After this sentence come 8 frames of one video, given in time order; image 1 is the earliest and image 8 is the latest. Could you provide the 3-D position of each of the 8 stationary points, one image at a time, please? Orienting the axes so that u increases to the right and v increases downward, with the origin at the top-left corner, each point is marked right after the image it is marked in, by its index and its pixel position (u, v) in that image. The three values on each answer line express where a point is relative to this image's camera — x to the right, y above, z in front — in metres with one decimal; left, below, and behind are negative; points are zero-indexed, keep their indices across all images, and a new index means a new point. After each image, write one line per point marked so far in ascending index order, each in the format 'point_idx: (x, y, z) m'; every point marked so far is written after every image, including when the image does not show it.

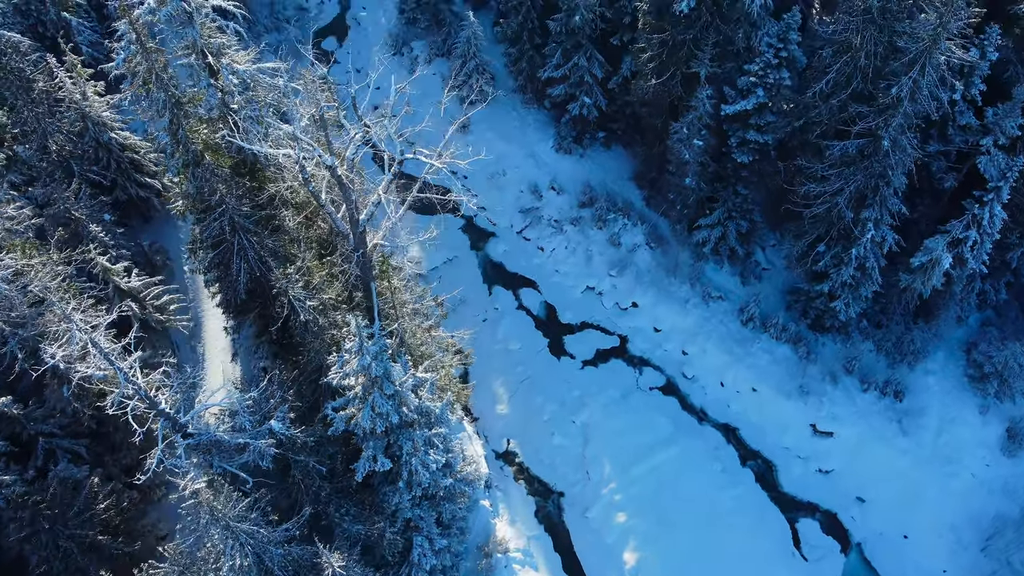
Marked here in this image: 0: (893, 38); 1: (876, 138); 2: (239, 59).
0: (+8.7, +5.7, +18.4) m
1: (+8.8, +3.7, +19.6) m
2: (-5.9, +4.9, +17.4) m
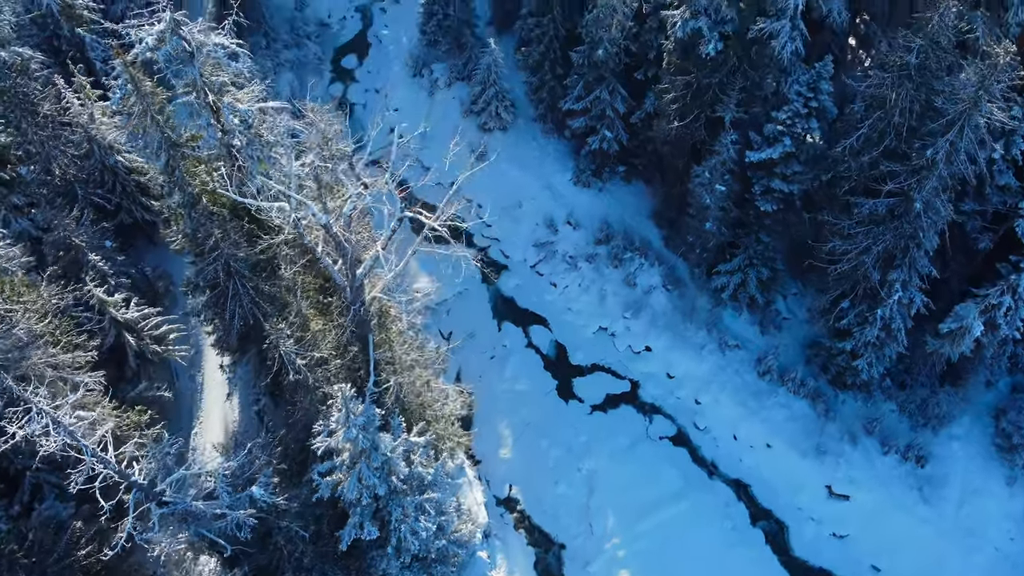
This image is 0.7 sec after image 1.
0: (+9.0, +4.1, +17.4) m
1: (+9.1, +2.1, +18.6) m
2: (-5.6, +3.9, +16.8) m
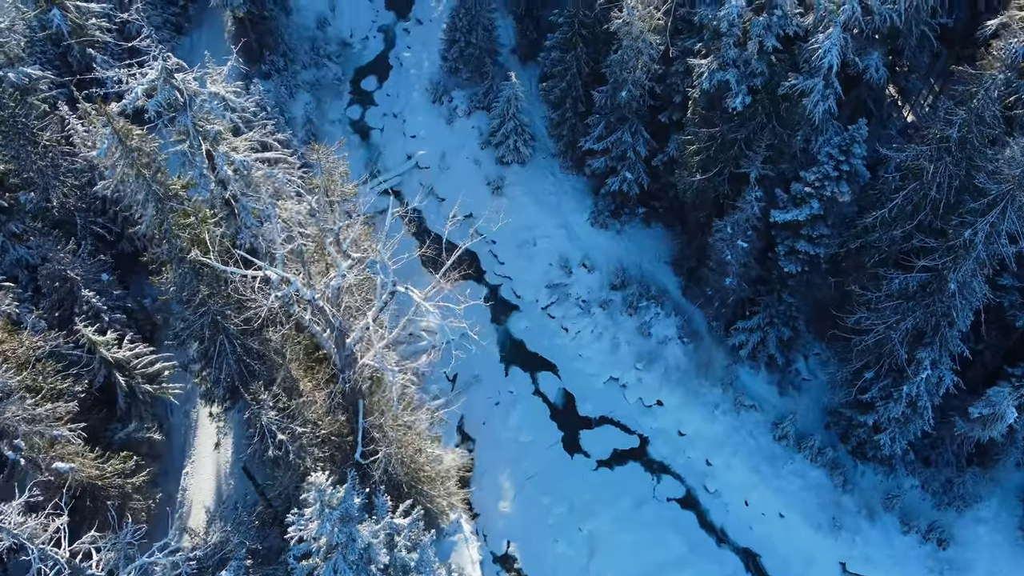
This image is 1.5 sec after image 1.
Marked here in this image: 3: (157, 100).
0: (+9.2, +2.3, +16.2) m
1: (+9.2, +0.3, +17.4) m
2: (-5.4, +2.8, +16.0) m
3: (-6.2, +3.3, +14.2) m
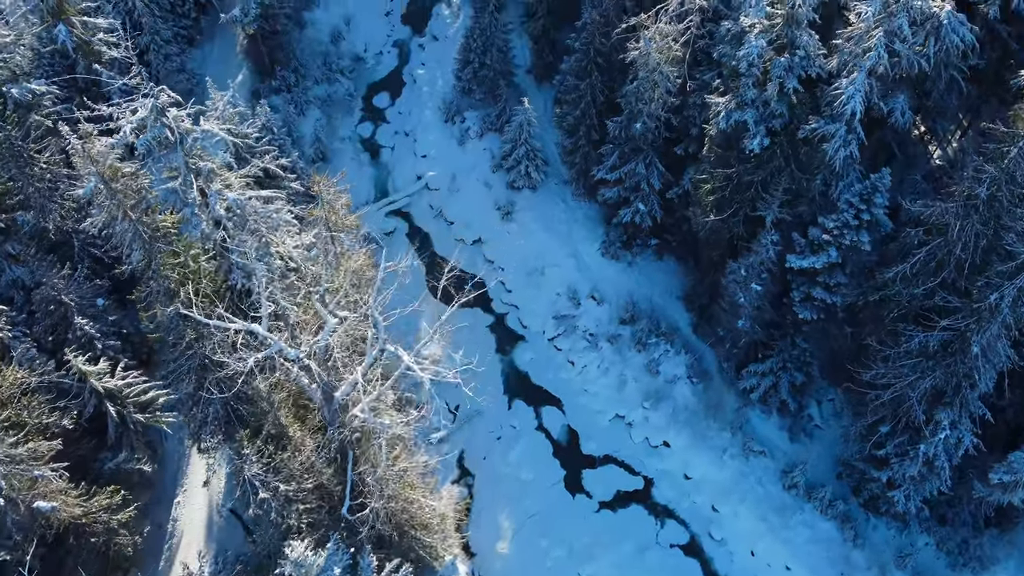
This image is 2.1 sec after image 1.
0: (+9.2, +1.1, +15.3) m
1: (+9.2, -1.0, +16.5) m
2: (-5.3, +2.0, +15.5) m
3: (-6.2, +2.5, +13.7) m
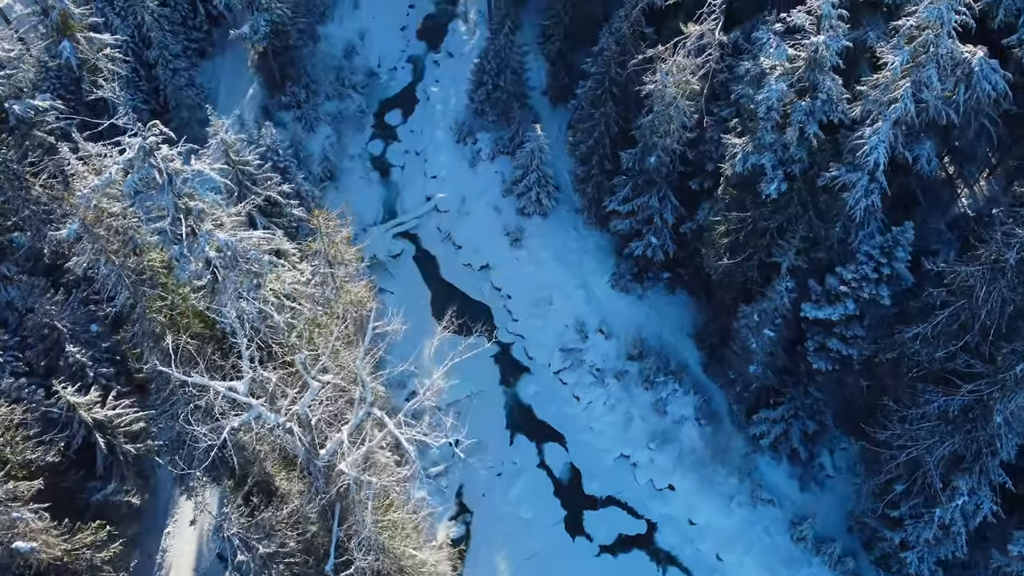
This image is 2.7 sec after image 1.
0: (+9.2, -0.2, +14.5) m
1: (+9.2, -2.2, +15.7) m
2: (-5.3, +1.2, +14.9) m
3: (-6.2, +1.7, +13.1) m
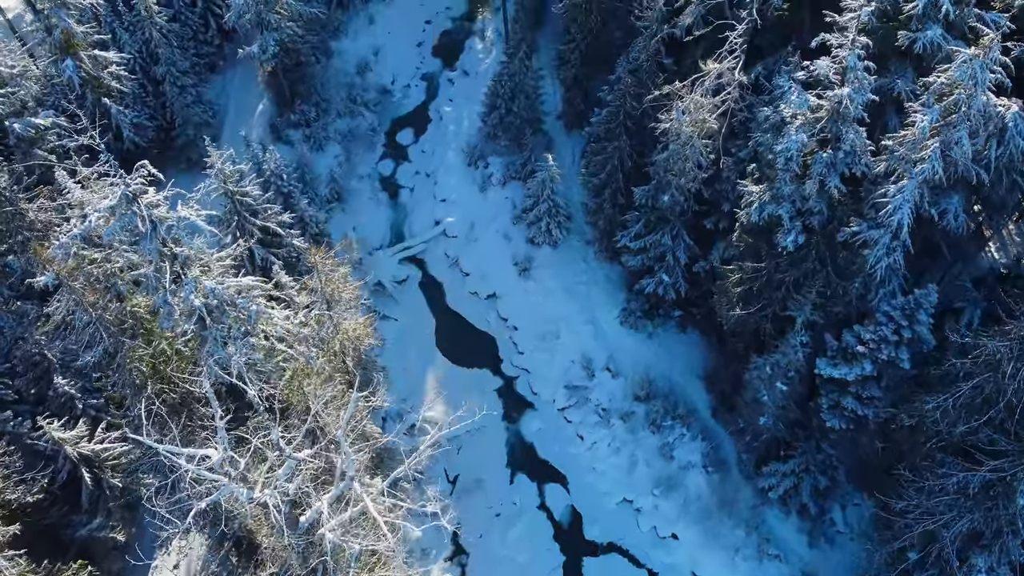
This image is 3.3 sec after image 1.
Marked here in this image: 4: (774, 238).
0: (+9.2, -1.5, +13.6) m
1: (+9.1, -3.5, +14.8) m
2: (-5.3, +0.4, +14.3) m
3: (-6.2, +0.9, +12.6) m
4: (+5.7, +1.1, +17.5) m
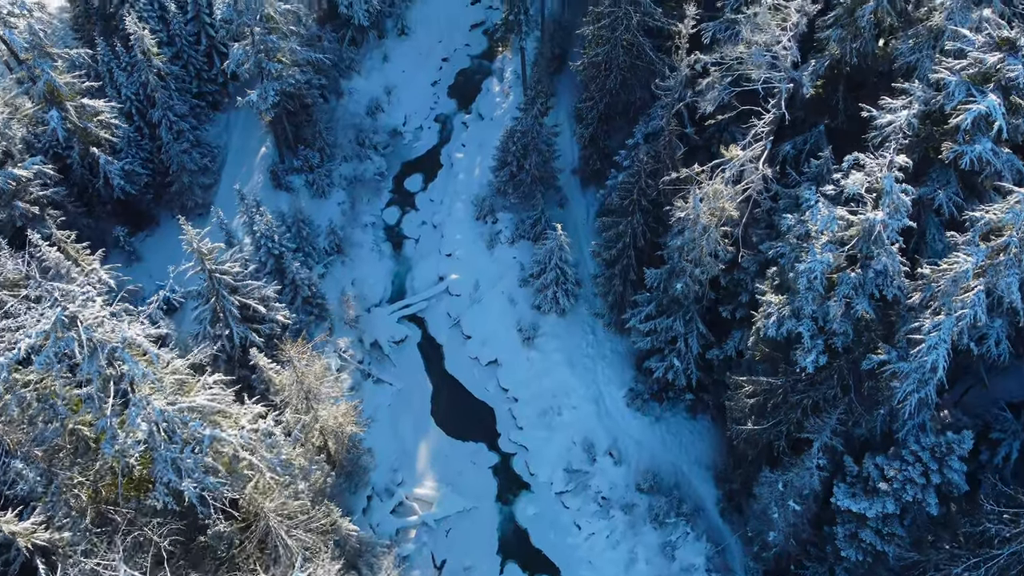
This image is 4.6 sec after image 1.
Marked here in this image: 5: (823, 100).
0: (+8.8, -4.0, +11.9) m
1: (+8.6, -6.1, +13.1) m
2: (-5.6, -1.5, +13.0) m
3: (-6.5, -0.9, +11.3) m
4: (+5.5, -1.3, +15.9) m
5: (+7.4, +4.5, +19.1) m
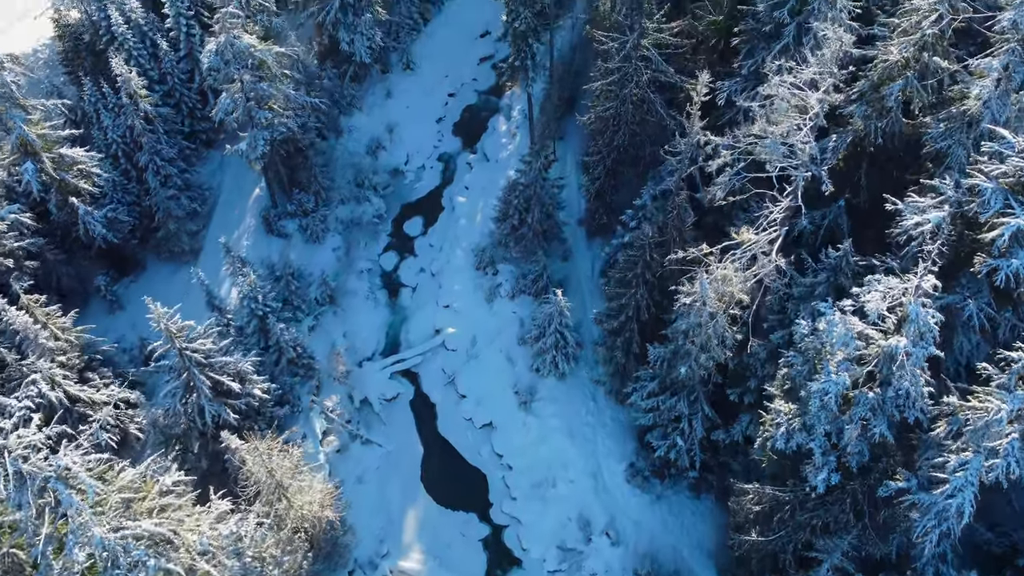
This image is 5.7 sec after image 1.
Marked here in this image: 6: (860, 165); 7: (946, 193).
0: (+8.3, -6.1, +10.5) m
1: (+8.2, -8.1, +11.7) m
2: (-5.9, -3.2, +11.9) m
3: (-6.8, -2.6, +10.2) m
4: (+5.2, -3.3, +14.5) m
5: (+7.3, +2.5, +17.7) m
6: (+7.5, +2.6, +17.4) m
7: (+7.4, +1.6, +13.7) m
